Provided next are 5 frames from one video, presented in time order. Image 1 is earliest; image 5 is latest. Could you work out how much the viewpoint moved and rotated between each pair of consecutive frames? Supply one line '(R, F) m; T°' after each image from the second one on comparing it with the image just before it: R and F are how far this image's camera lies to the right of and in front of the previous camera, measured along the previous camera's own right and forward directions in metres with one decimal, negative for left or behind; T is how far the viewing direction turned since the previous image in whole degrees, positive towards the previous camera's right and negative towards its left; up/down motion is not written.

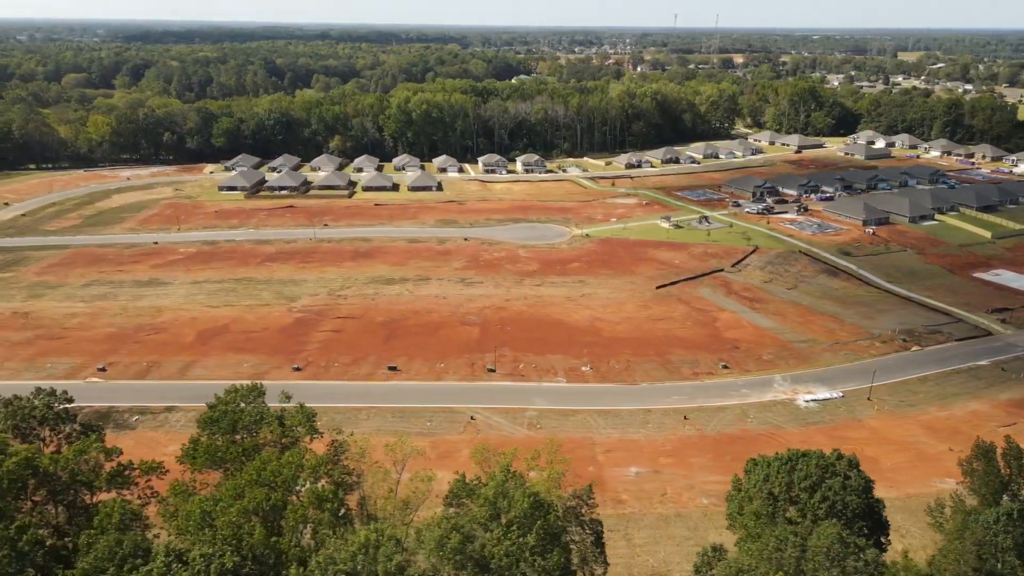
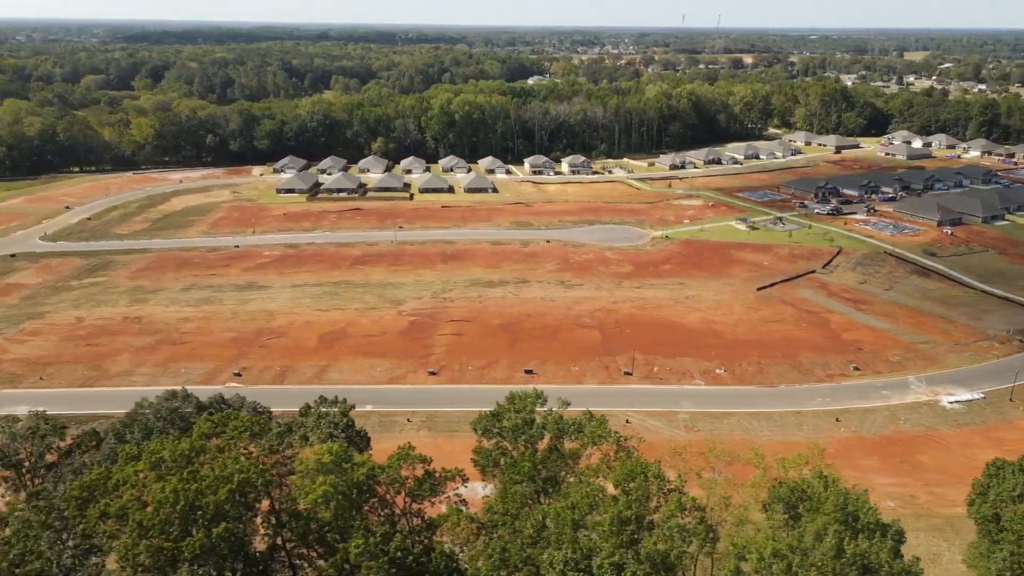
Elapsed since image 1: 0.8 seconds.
(-5.7, -0.1) m; 0°
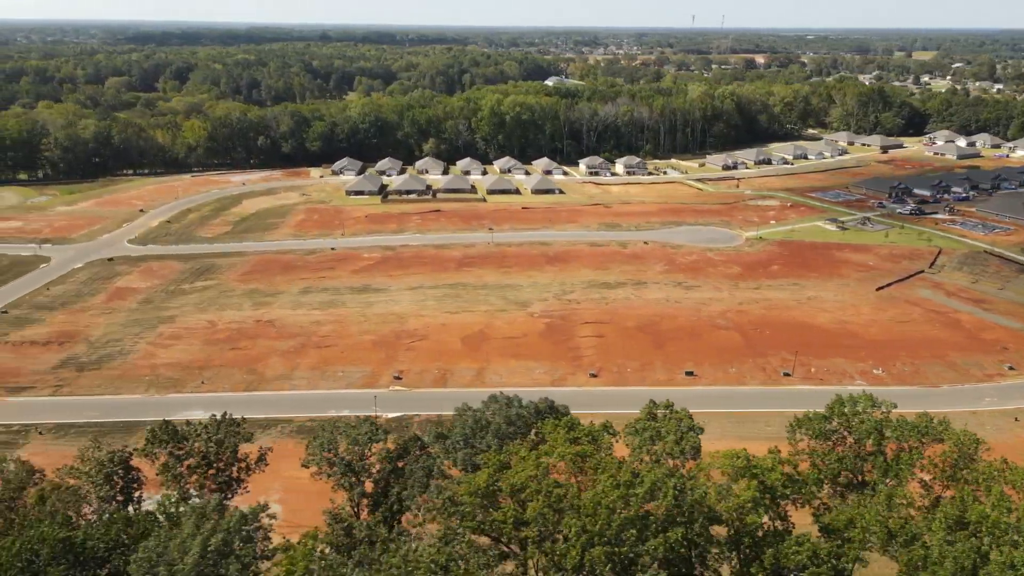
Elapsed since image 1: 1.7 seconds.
(-6.6, 0.0) m; 0°
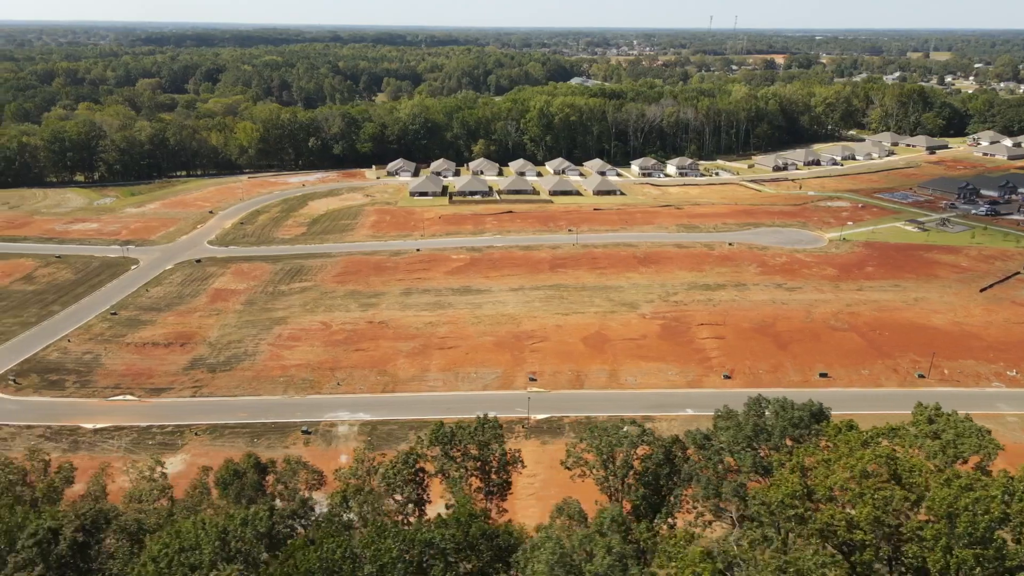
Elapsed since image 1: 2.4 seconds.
(-5.2, -0.1) m; 0°
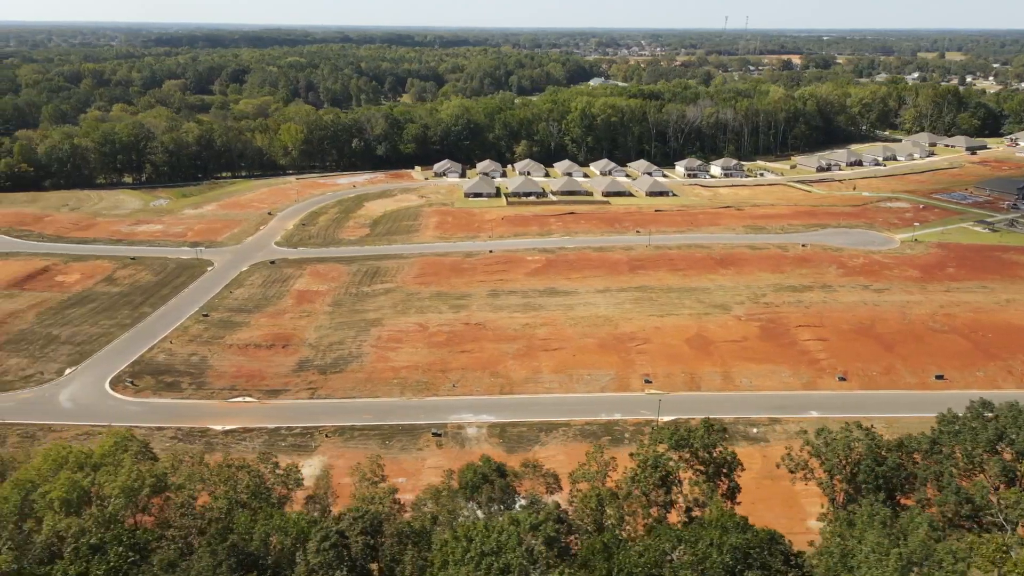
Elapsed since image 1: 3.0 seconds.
(-4.4, 0.0) m; 0°
